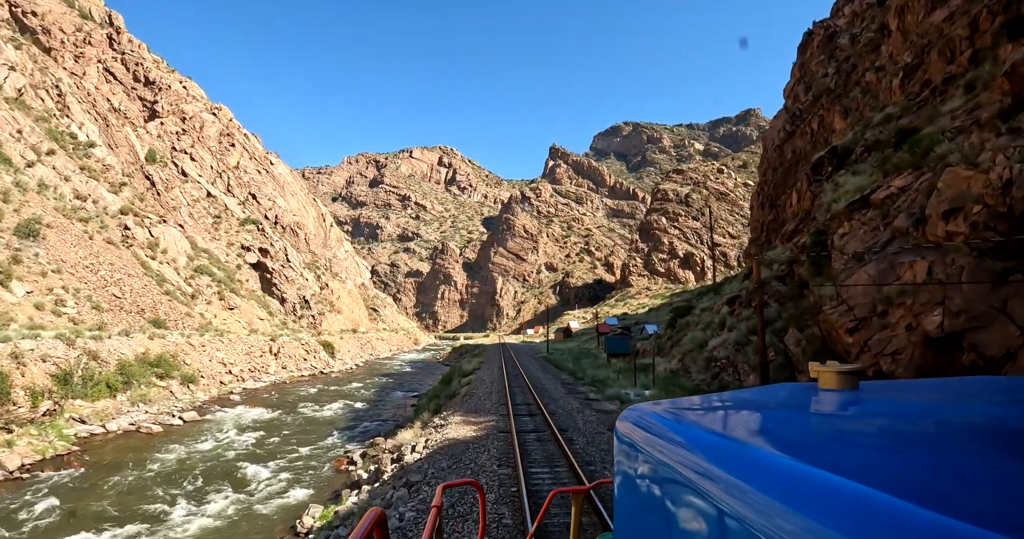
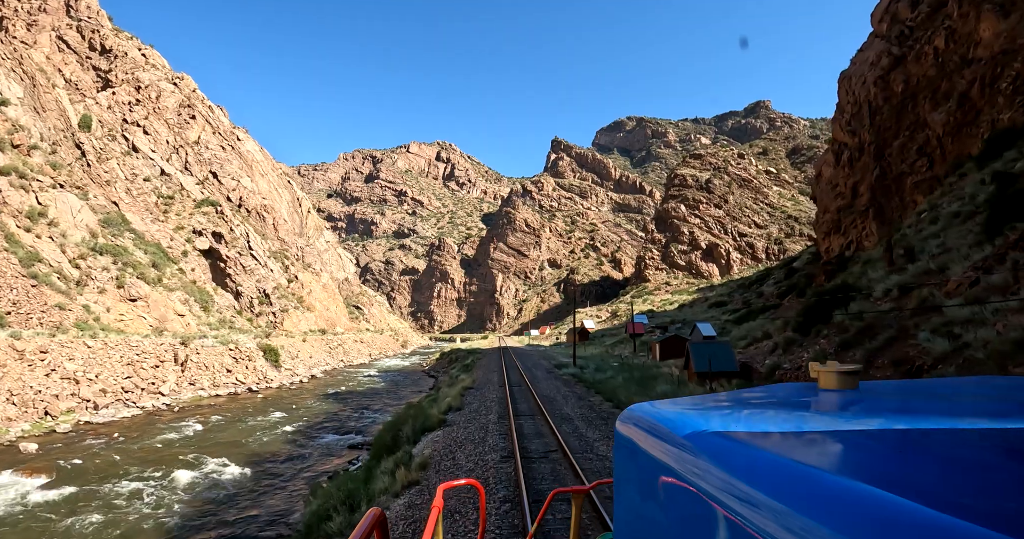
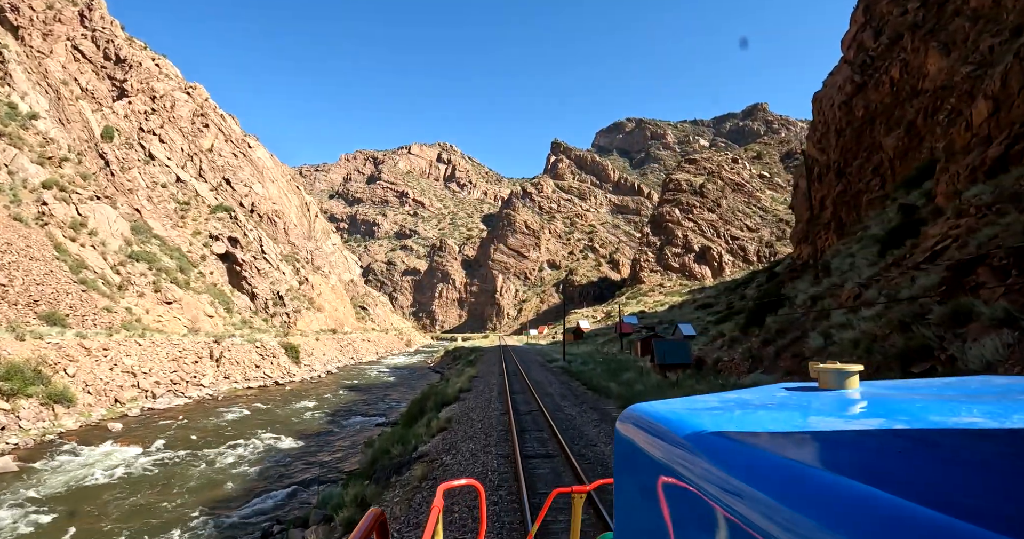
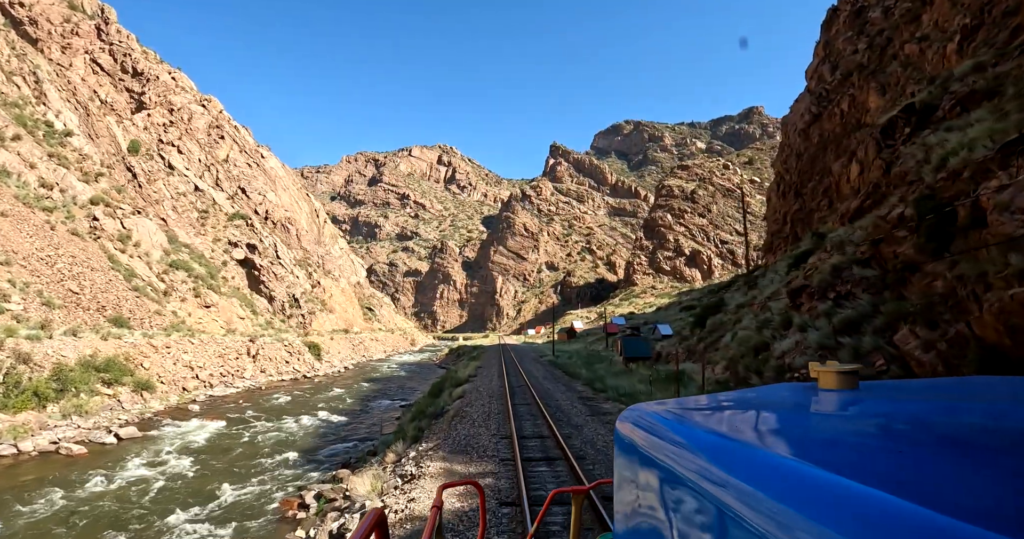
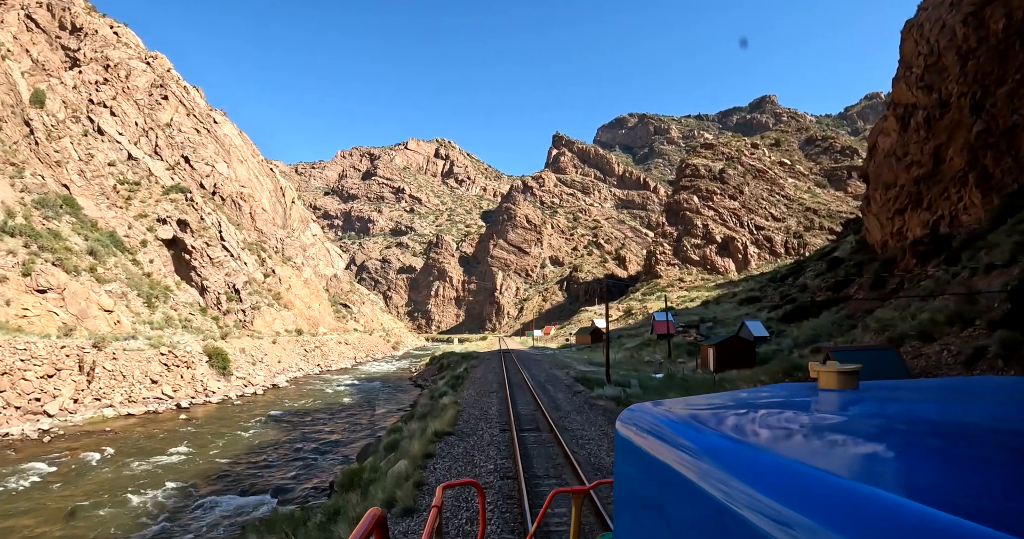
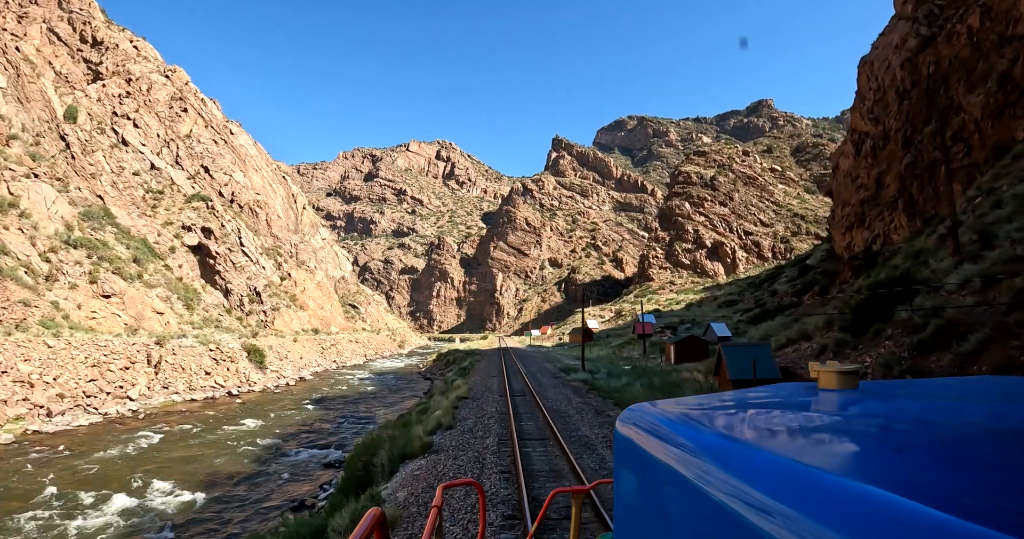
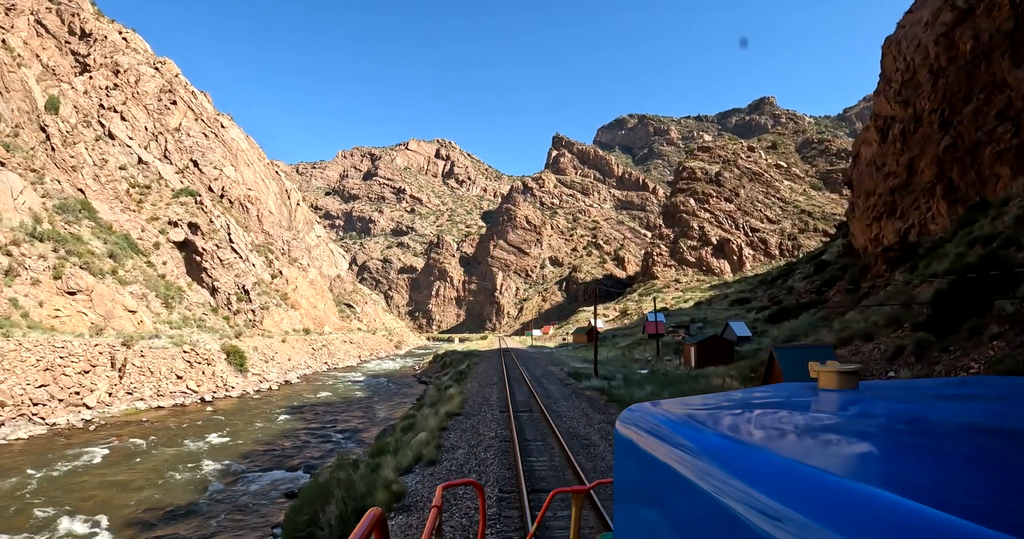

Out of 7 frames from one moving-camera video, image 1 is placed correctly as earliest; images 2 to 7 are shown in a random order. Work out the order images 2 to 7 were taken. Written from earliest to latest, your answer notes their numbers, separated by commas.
4, 3, 2, 6, 7, 5
